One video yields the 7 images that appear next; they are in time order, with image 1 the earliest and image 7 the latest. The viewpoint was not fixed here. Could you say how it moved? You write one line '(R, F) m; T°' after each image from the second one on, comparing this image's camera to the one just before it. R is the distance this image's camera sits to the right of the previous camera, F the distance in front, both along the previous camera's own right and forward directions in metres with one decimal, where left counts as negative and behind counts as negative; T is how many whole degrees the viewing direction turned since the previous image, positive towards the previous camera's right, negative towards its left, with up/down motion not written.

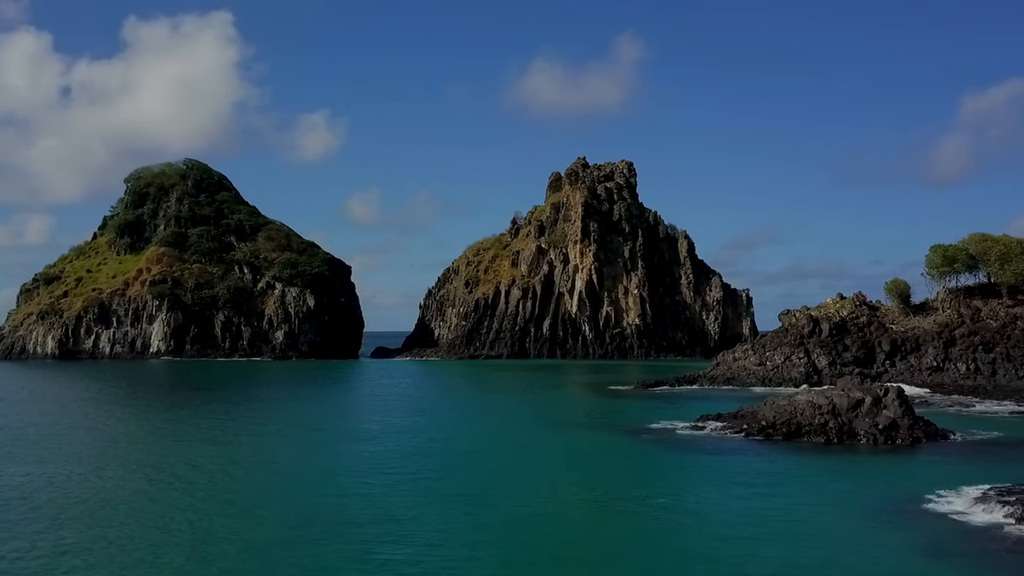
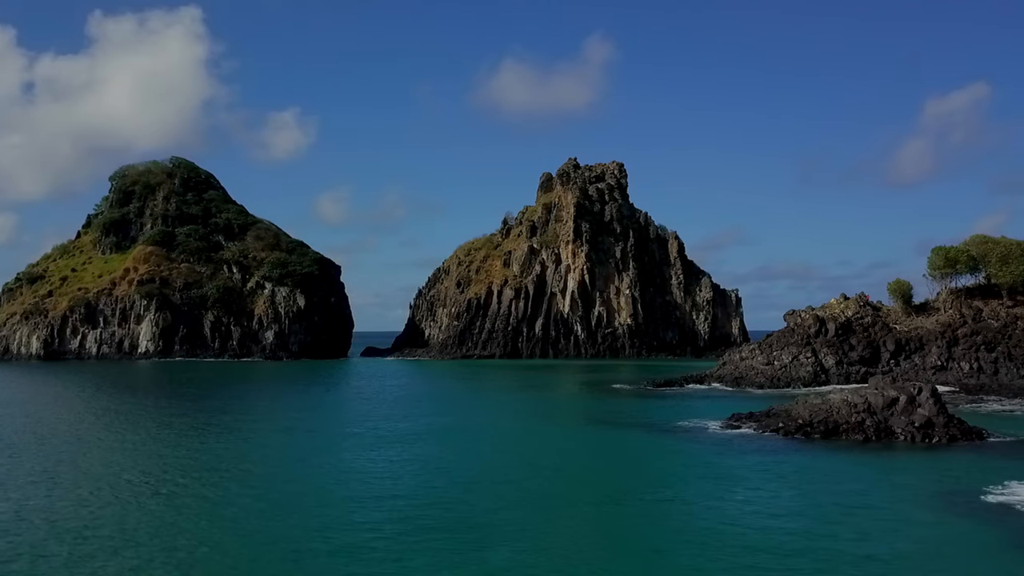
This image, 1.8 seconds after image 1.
(-2.9, -0.1) m; +2°
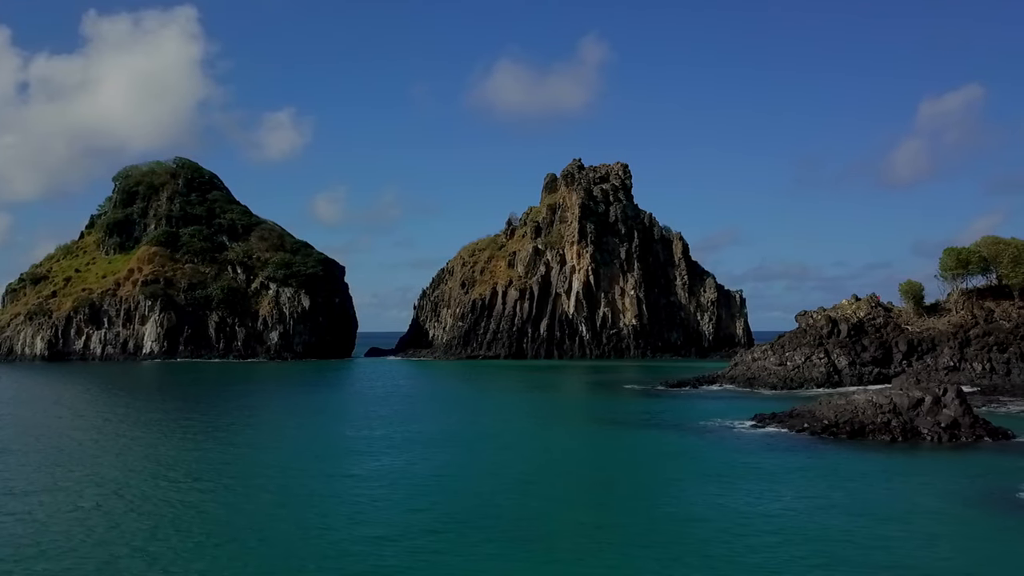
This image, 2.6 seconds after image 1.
(-1.3, 0.0) m; 0°
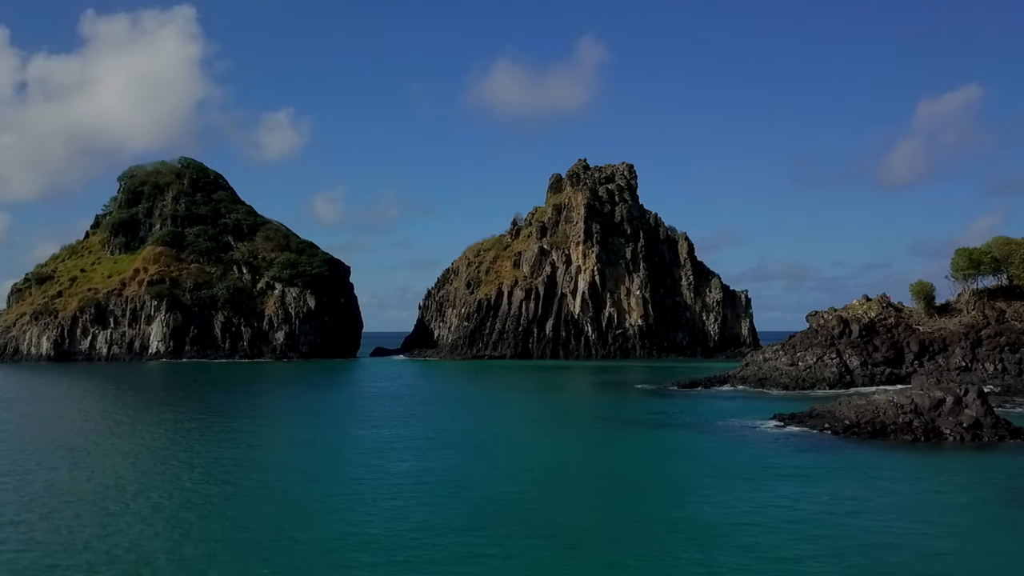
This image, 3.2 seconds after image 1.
(-1.0, 0.0) m; 0°
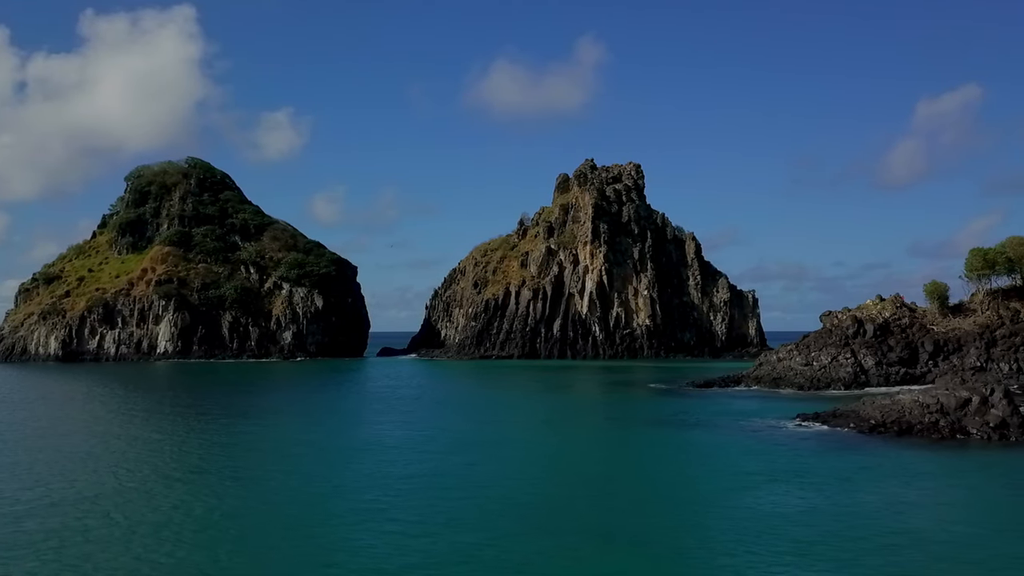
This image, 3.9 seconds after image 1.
(-1.1, -0.1) m; 0°
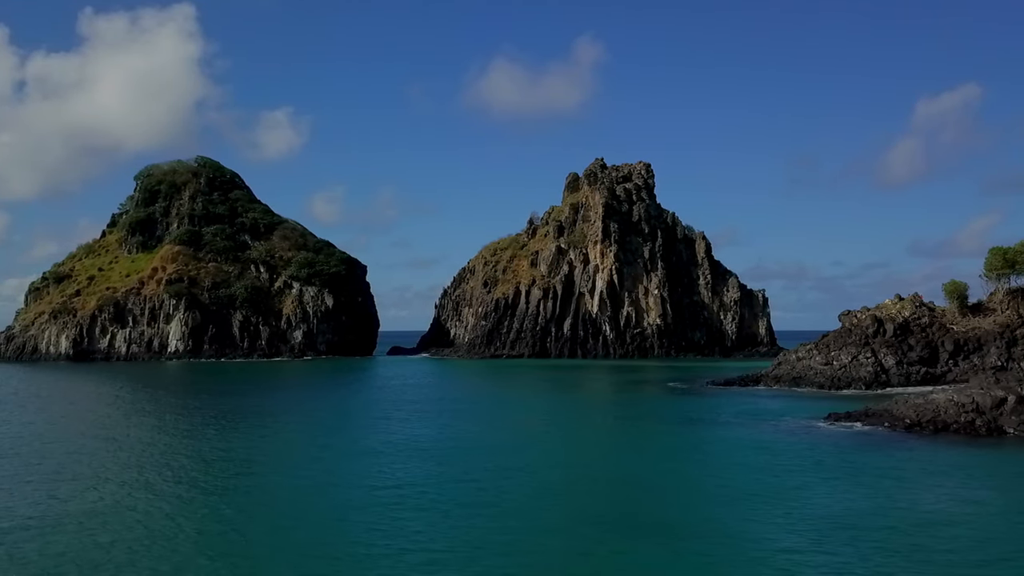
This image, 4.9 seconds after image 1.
(-1.5, 0.0) m; 0°
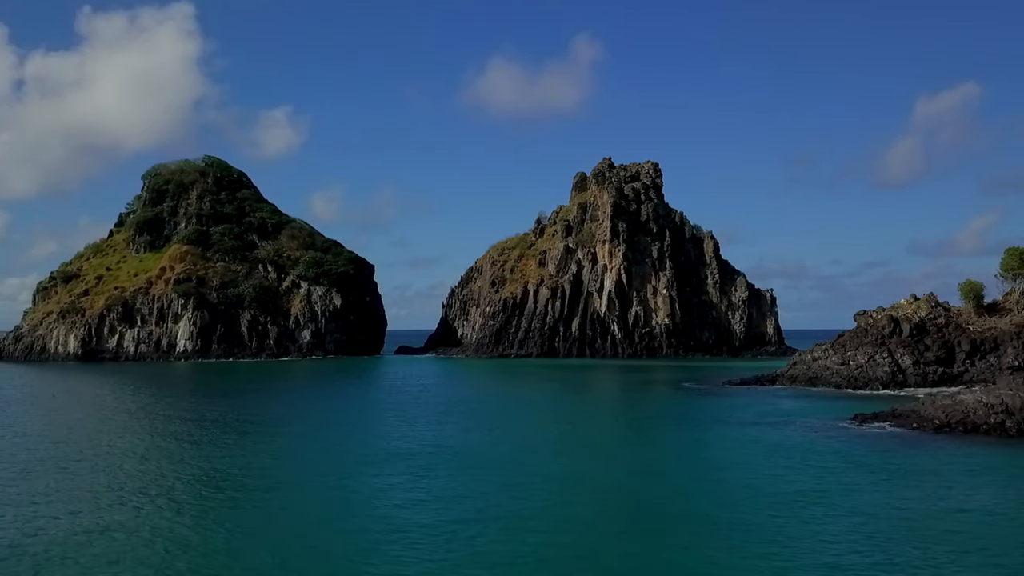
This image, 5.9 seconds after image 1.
(-1.2, 0.0) m; 0°
